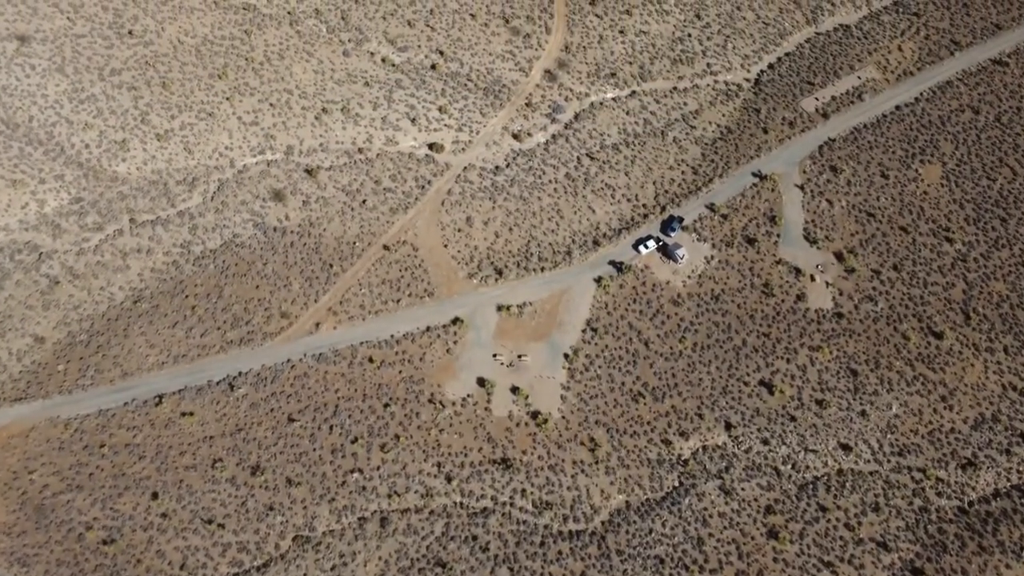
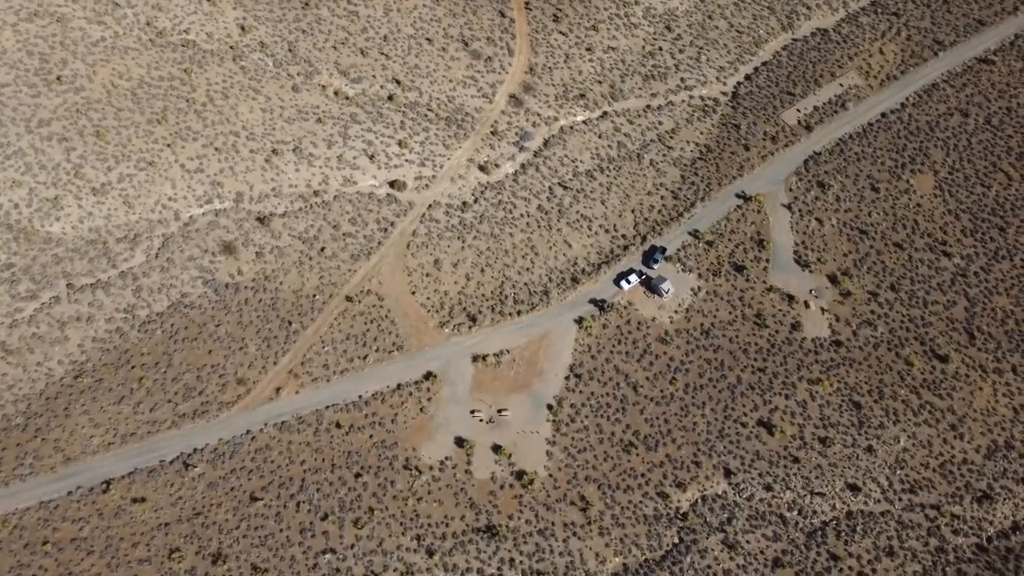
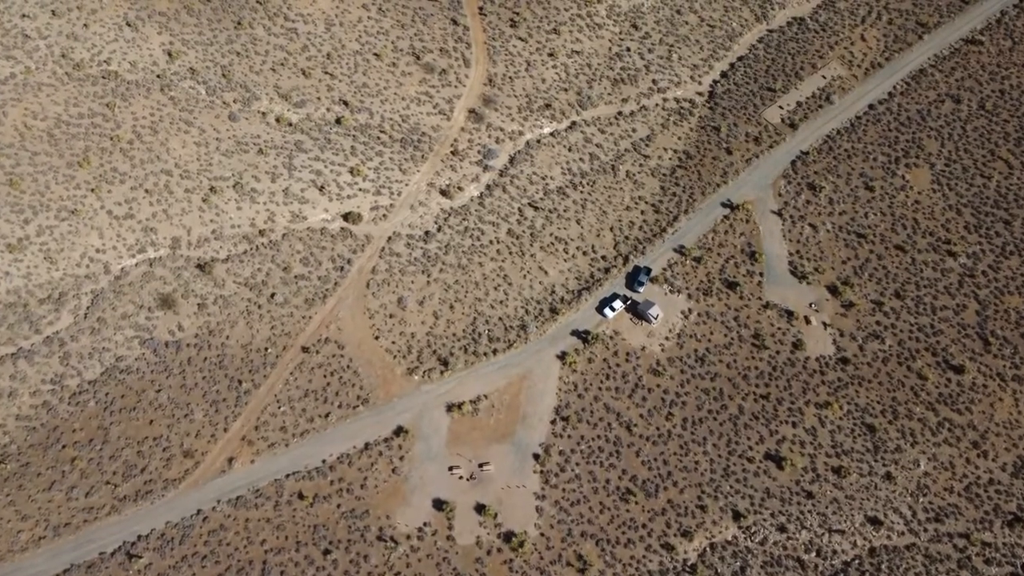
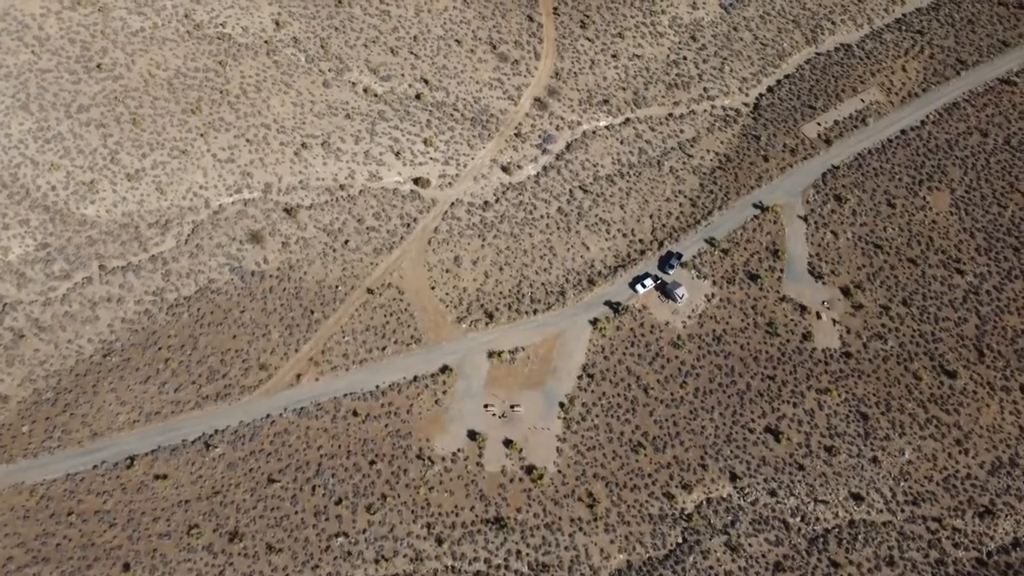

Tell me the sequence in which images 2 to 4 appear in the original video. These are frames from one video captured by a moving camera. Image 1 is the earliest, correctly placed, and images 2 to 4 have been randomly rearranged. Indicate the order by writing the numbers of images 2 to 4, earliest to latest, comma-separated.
4, 2, 3
